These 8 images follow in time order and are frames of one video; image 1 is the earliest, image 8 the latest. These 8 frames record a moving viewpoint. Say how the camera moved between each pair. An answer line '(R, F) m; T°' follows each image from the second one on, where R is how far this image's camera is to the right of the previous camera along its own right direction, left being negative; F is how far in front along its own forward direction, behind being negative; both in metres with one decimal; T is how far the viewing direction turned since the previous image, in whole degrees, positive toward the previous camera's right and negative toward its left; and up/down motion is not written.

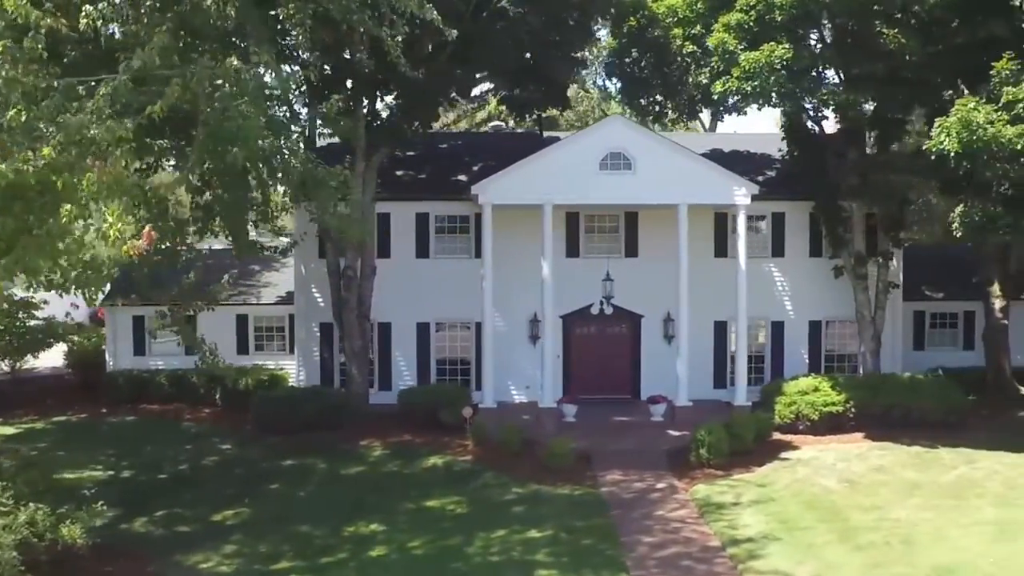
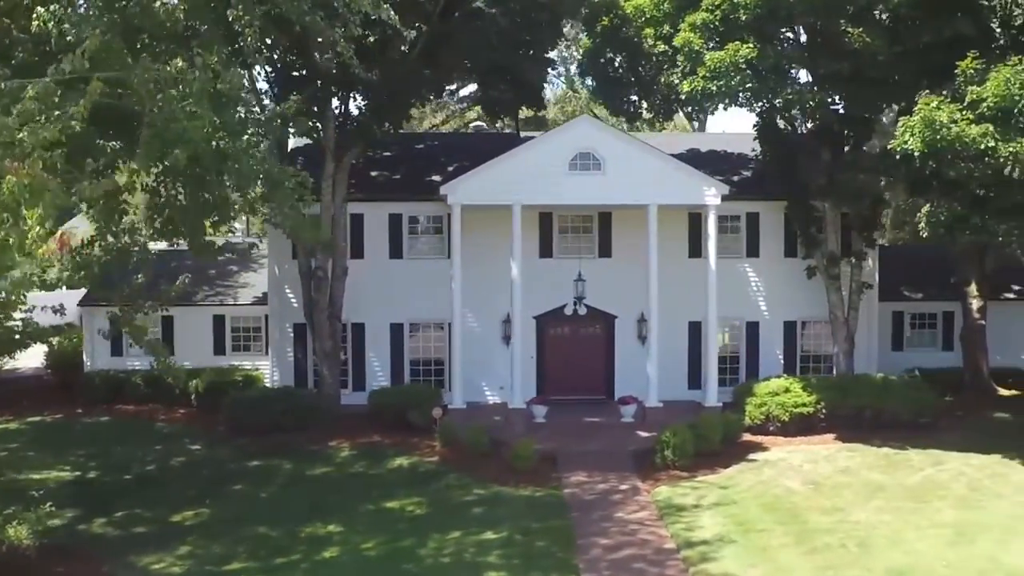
(+0.9, 0.0) m; -1°
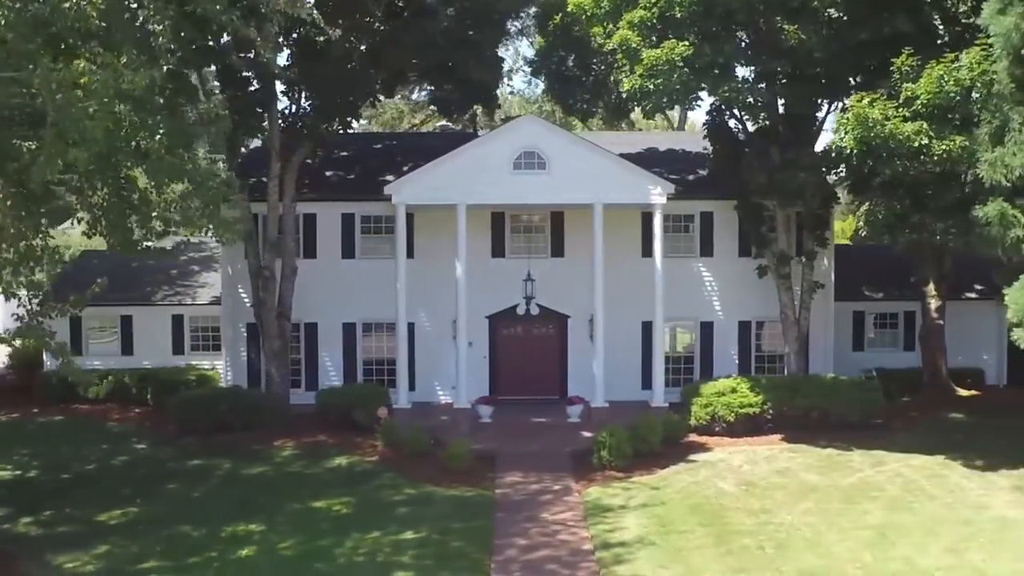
(+1.6, +0.1) m; -1°
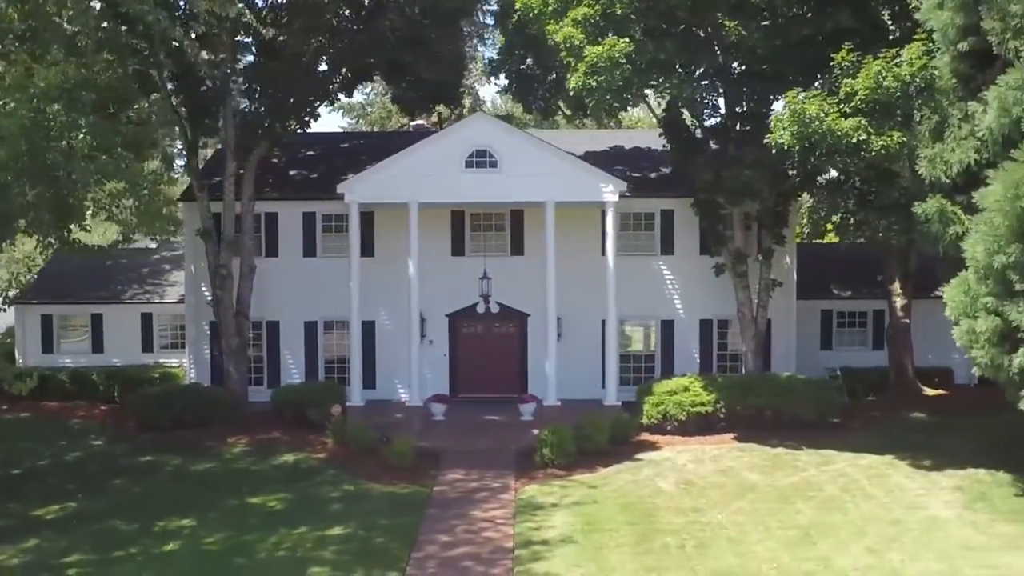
(+1.7, 0.0) m; -2°
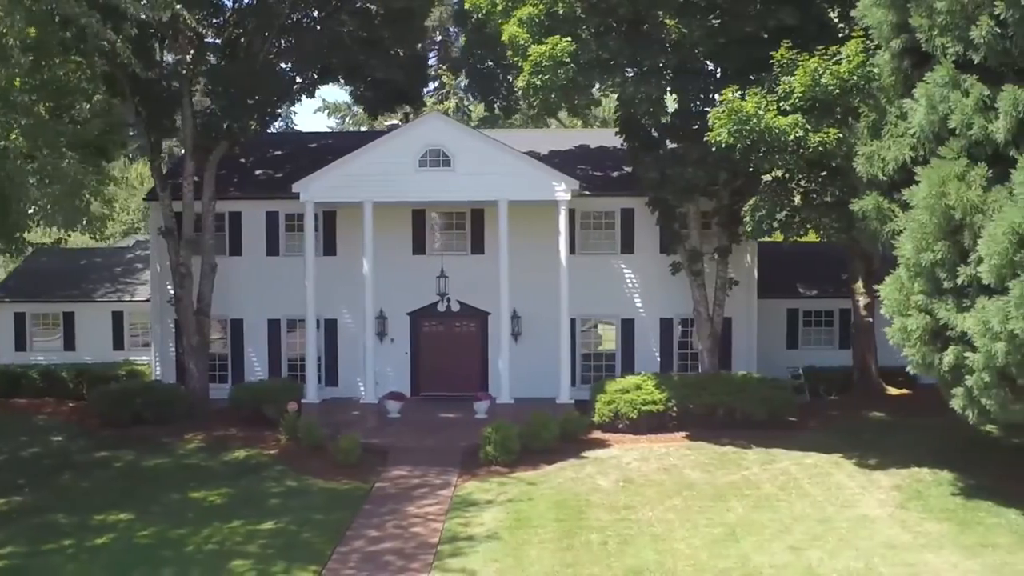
(+1.6, -0.1) m; -1°
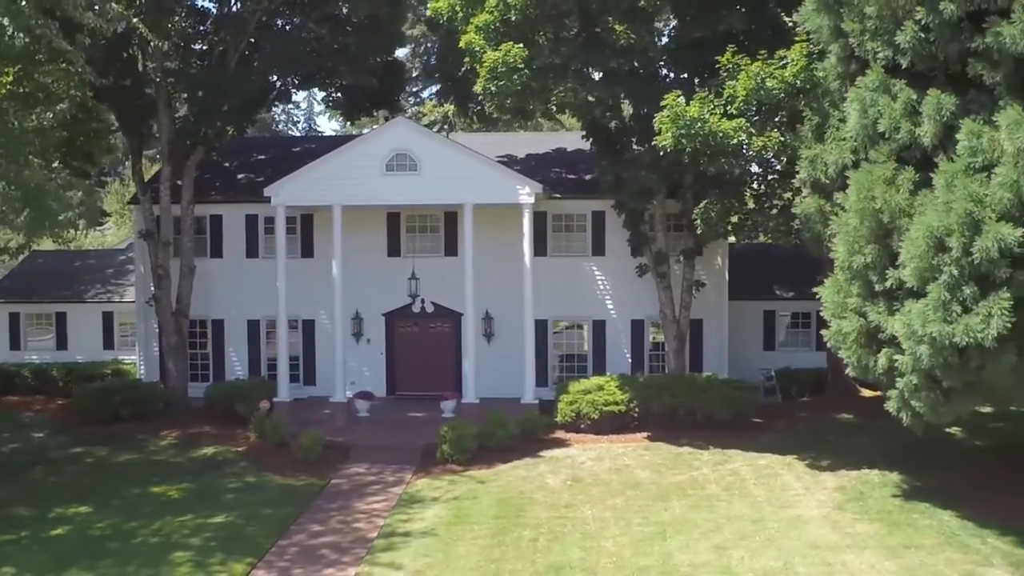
(+1.7, -0.3) m; -2°
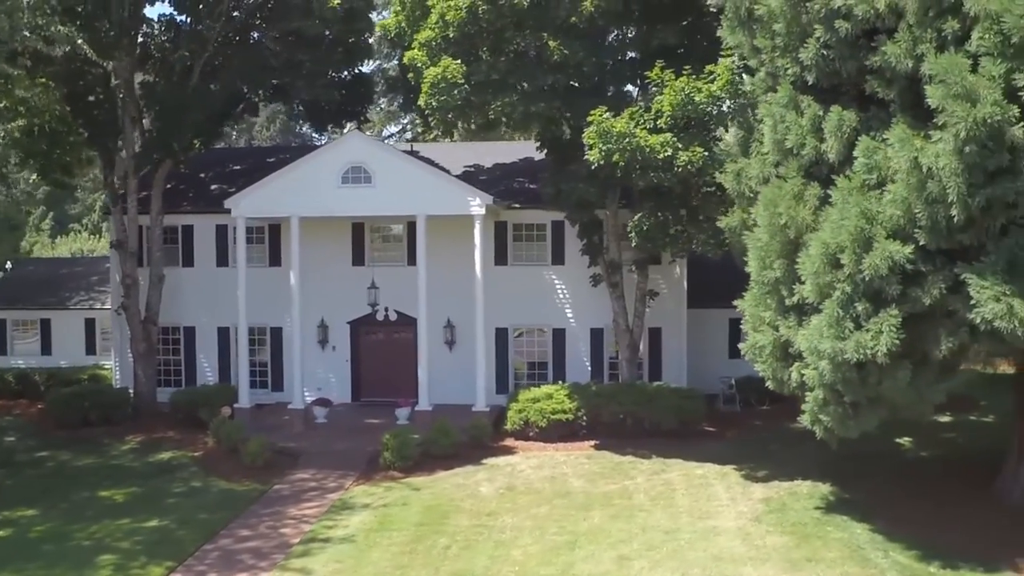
(+2.1, -0.3) m; -2°
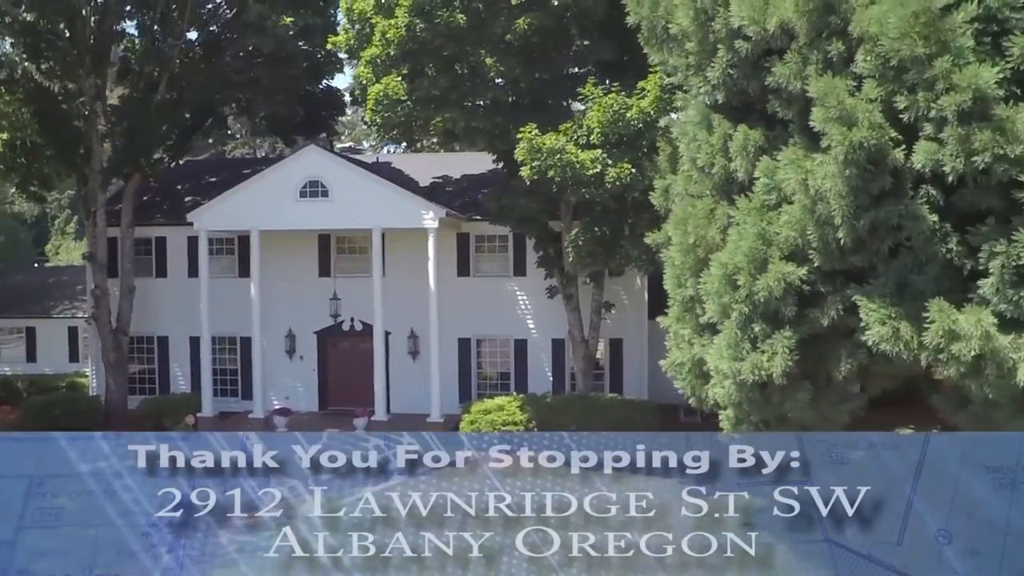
(+2.1, -0.1) m; -2°
